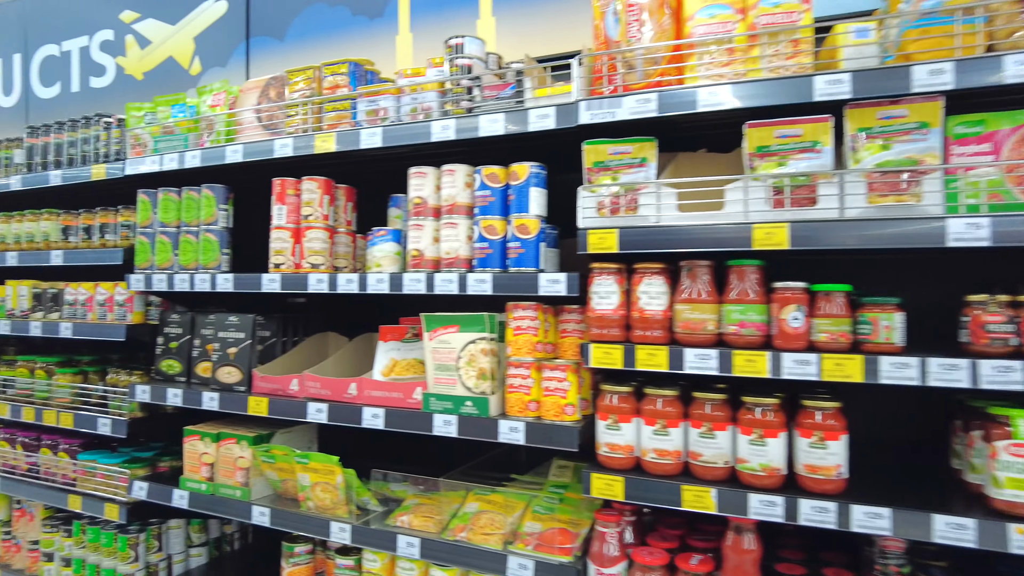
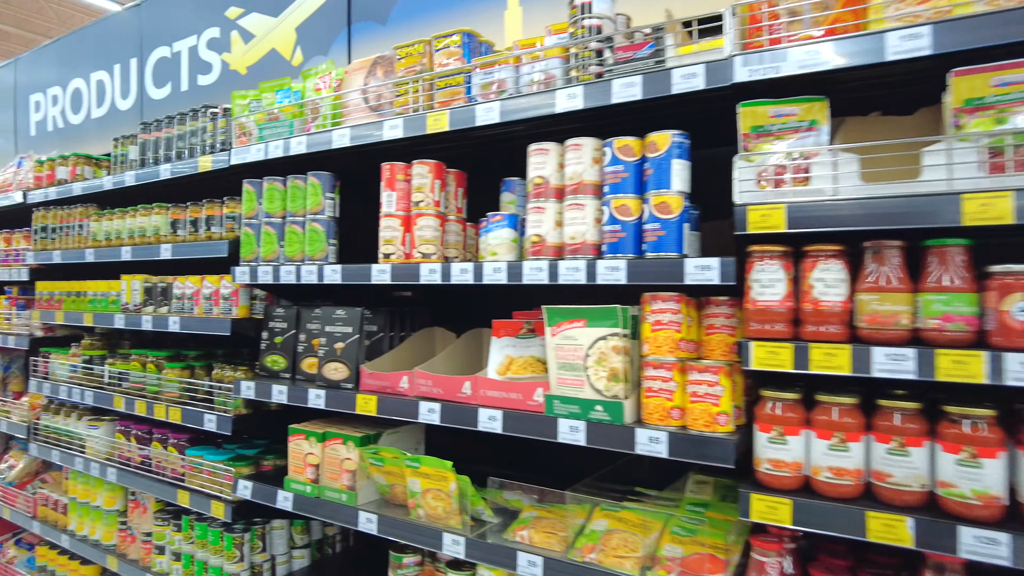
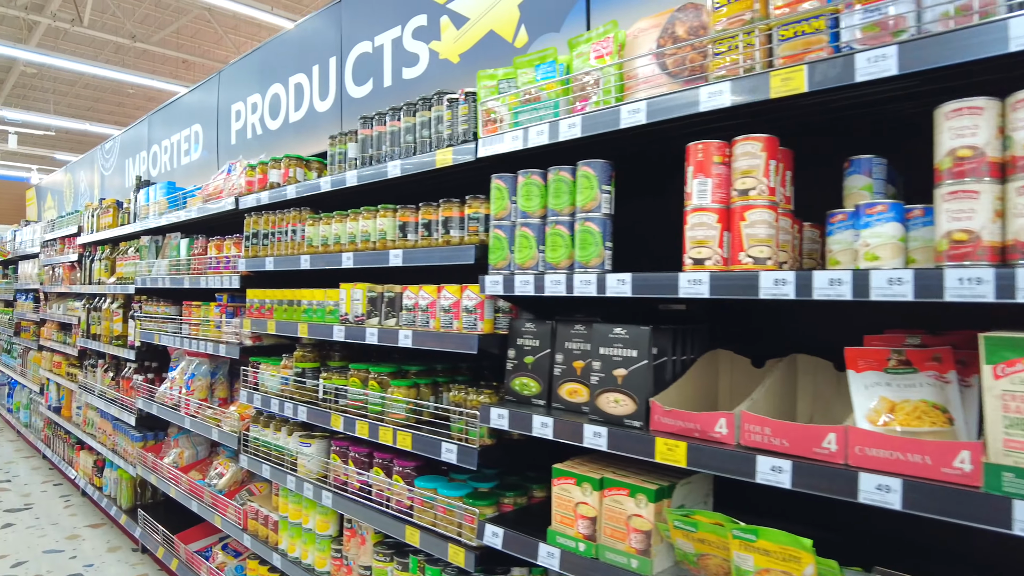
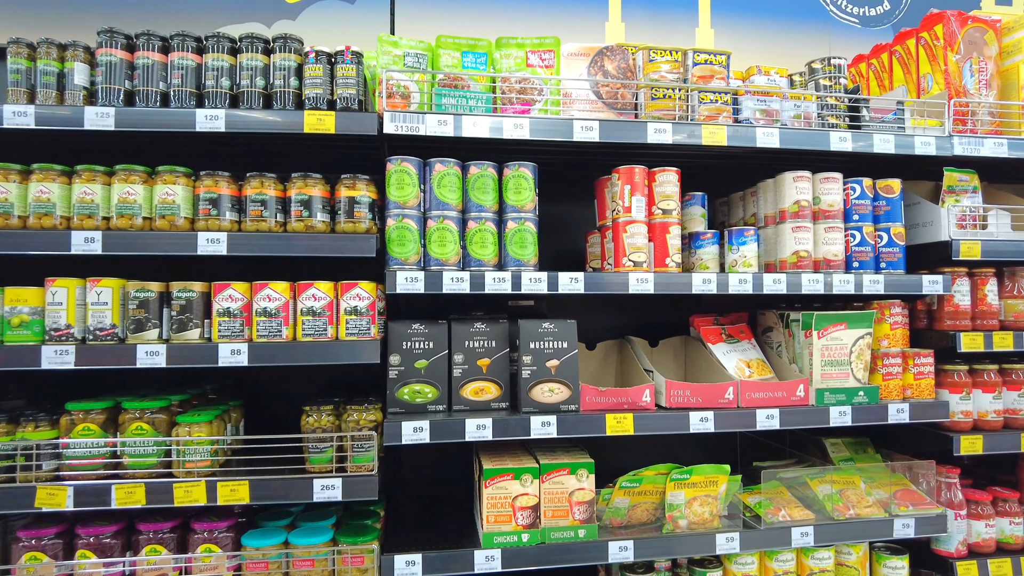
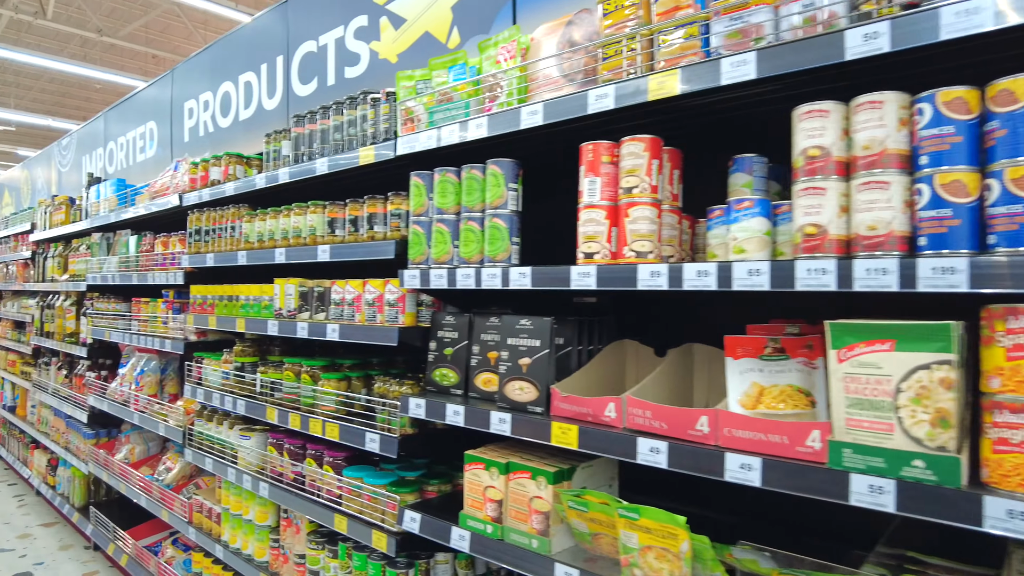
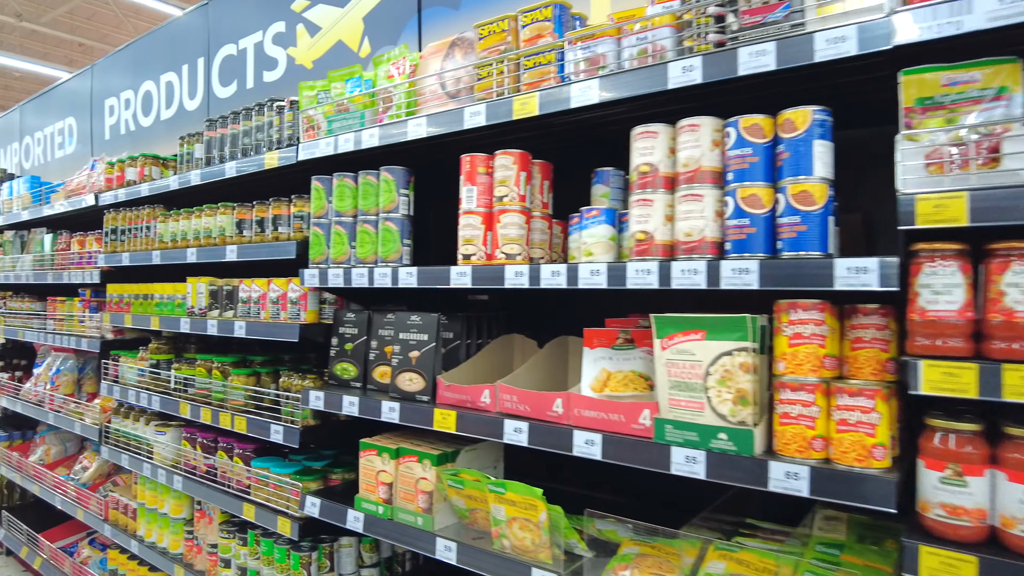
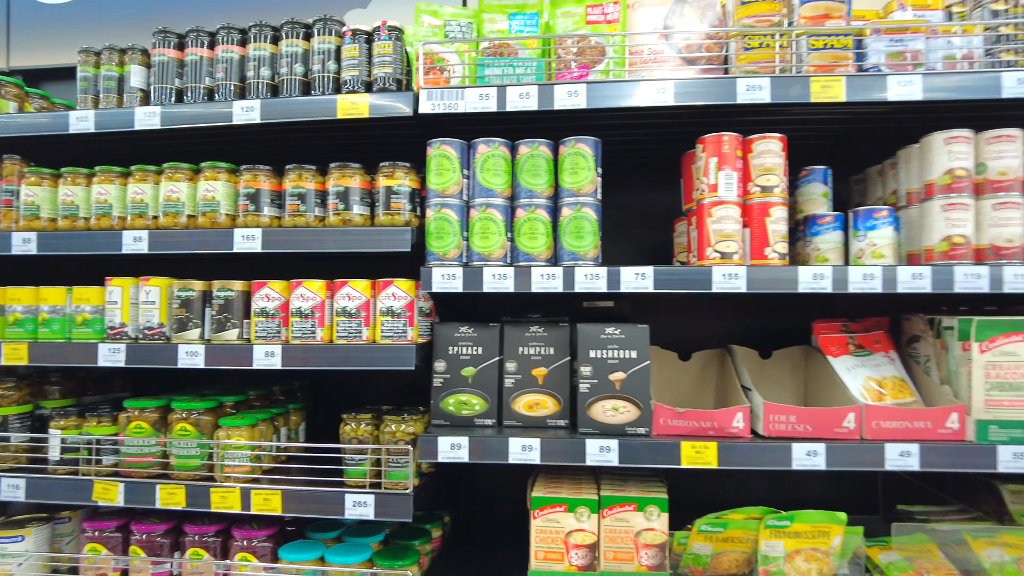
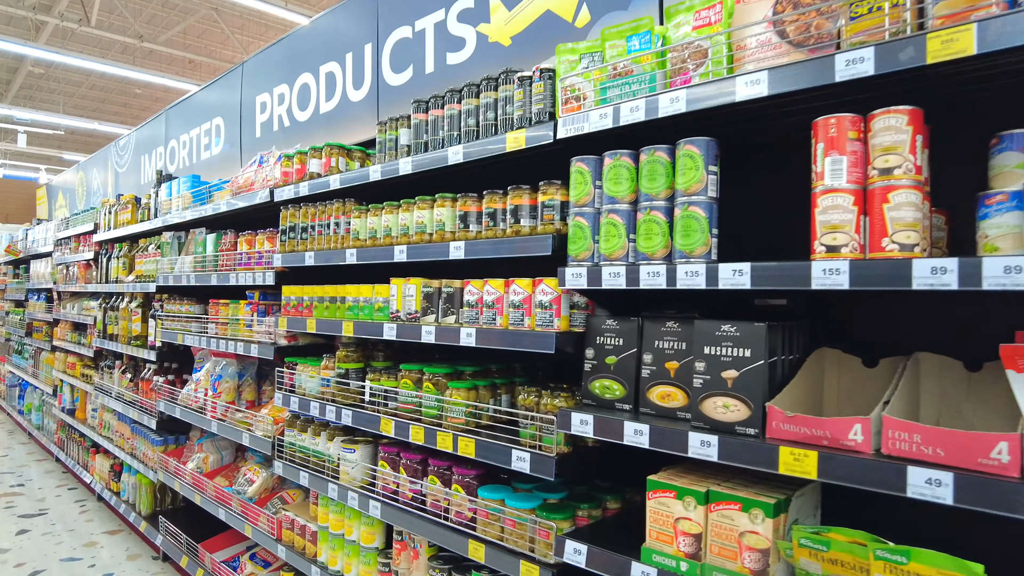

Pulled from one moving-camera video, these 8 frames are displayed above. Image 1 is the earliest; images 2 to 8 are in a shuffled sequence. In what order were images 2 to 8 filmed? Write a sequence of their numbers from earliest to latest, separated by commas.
2, 6, 5, 3, 8, 7, 4
